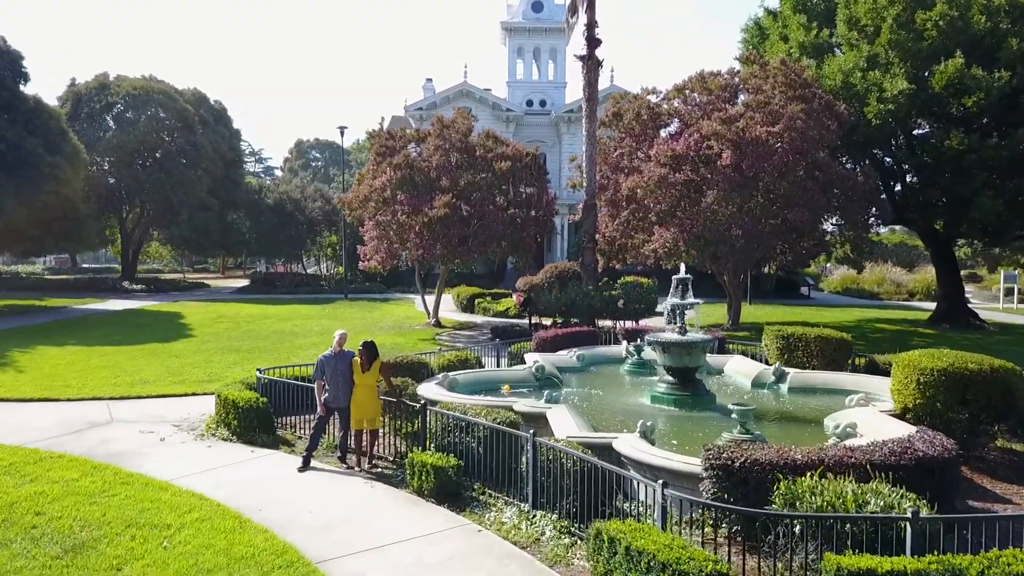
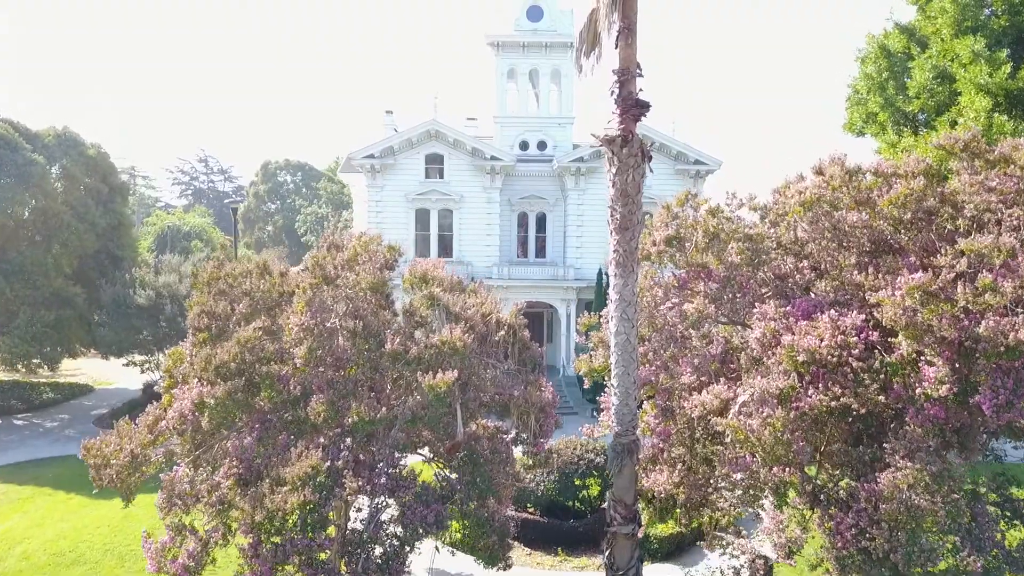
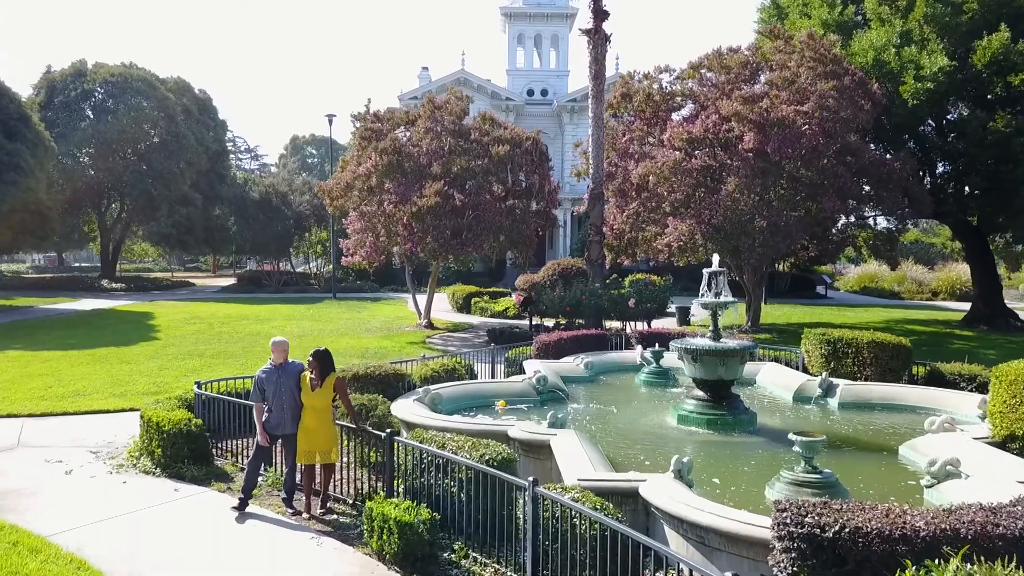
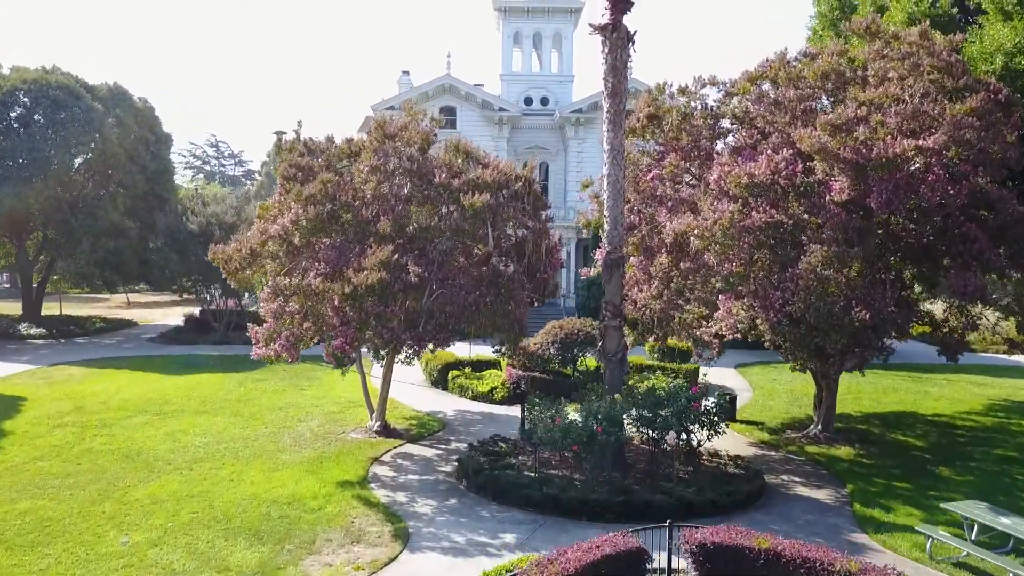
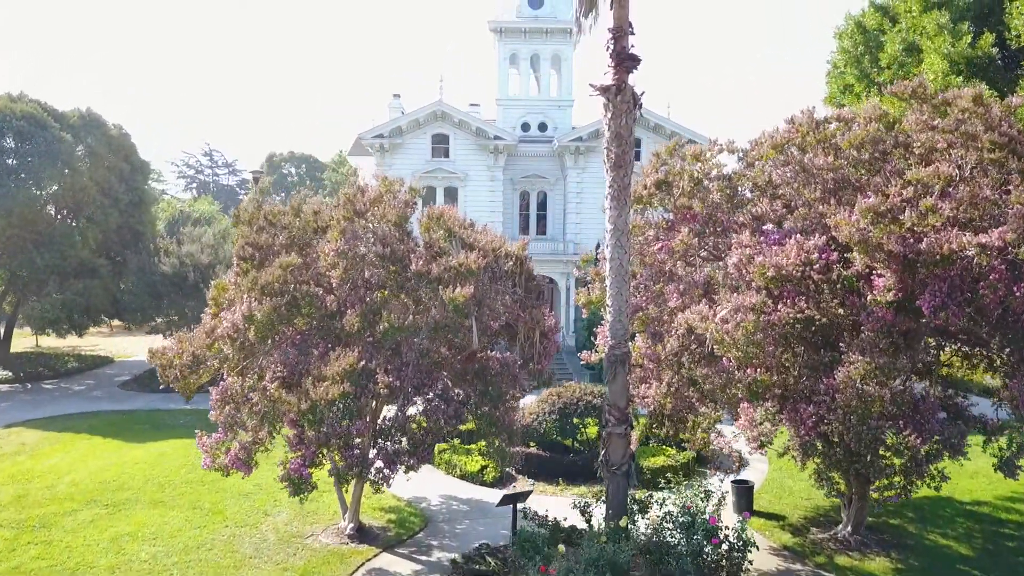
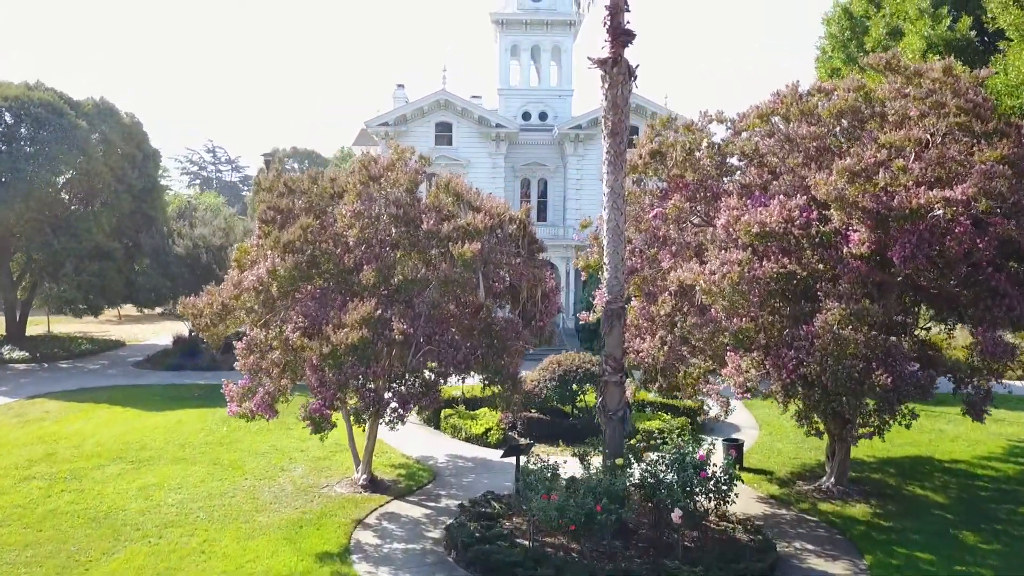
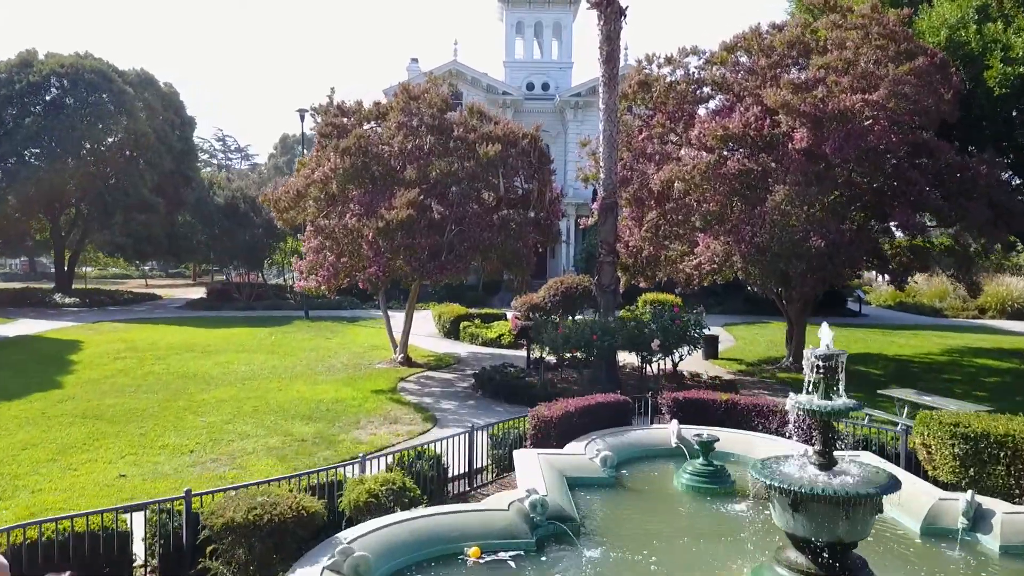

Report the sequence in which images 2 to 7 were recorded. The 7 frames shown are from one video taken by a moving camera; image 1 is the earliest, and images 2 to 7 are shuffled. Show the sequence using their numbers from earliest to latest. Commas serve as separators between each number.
3, 7, 4, 6, 5, 2
